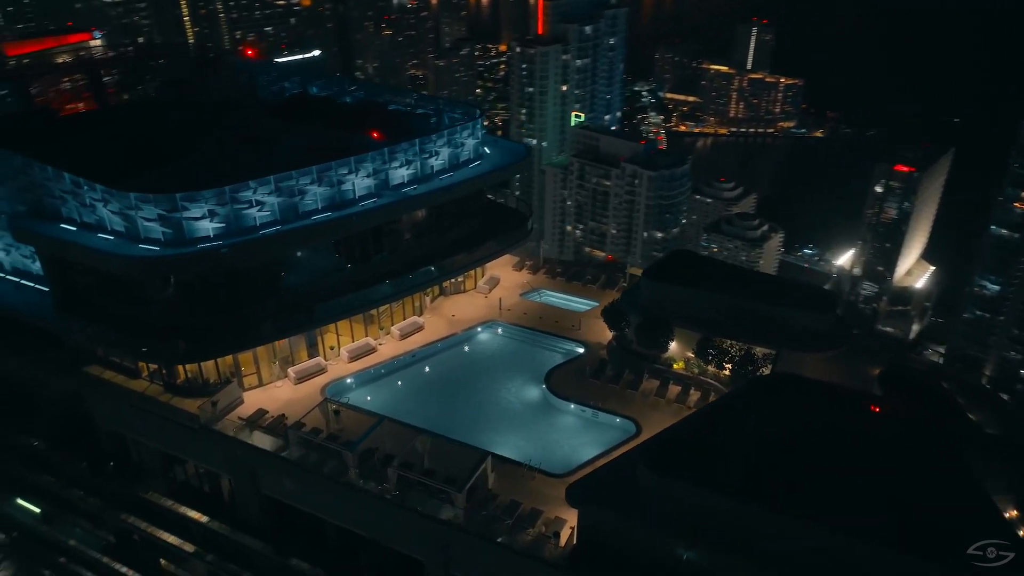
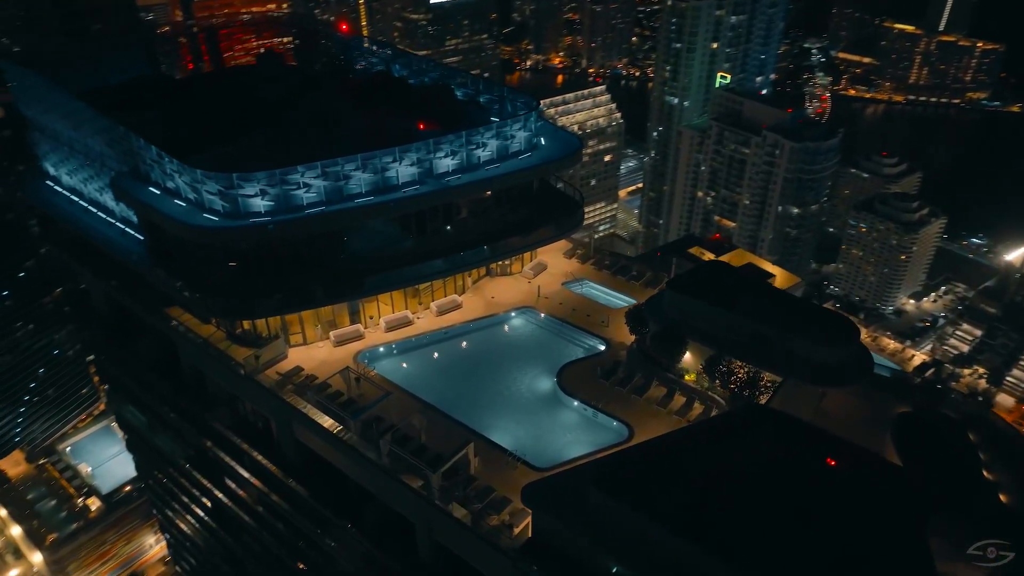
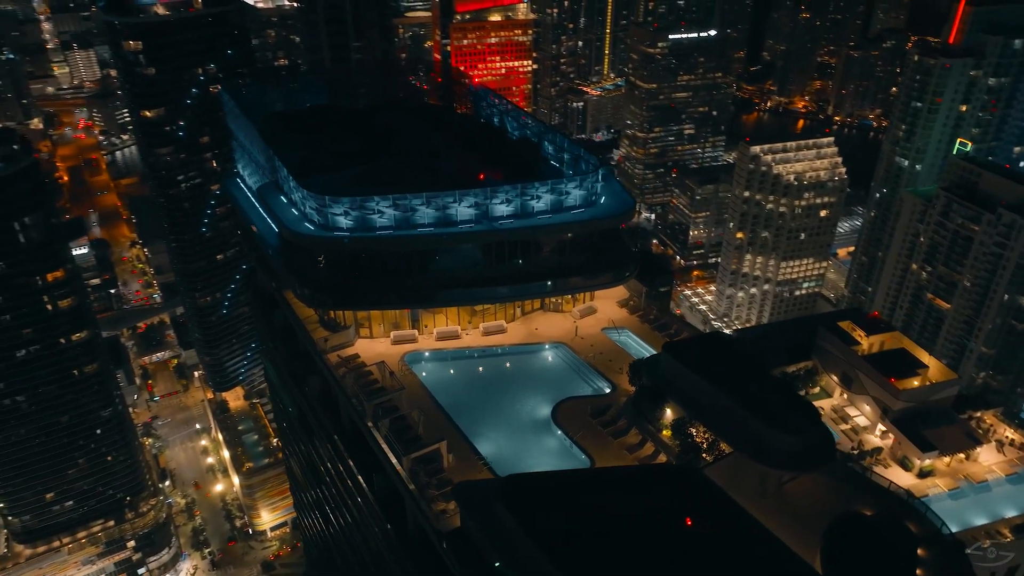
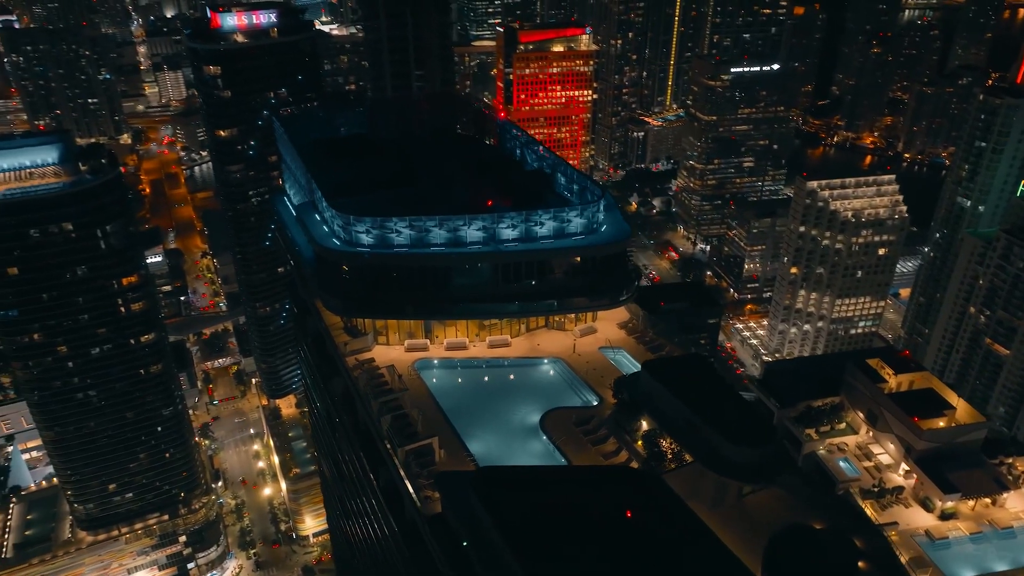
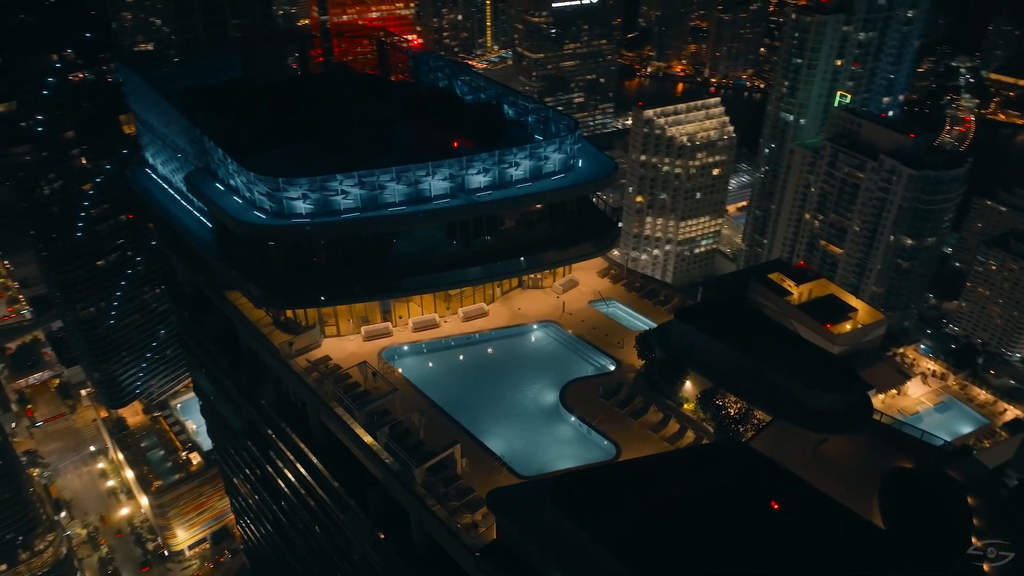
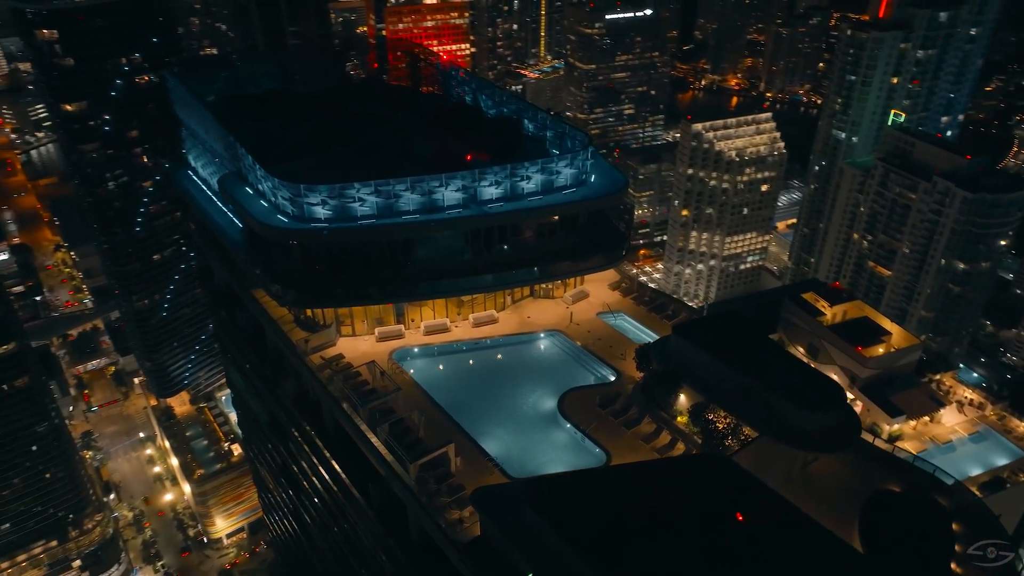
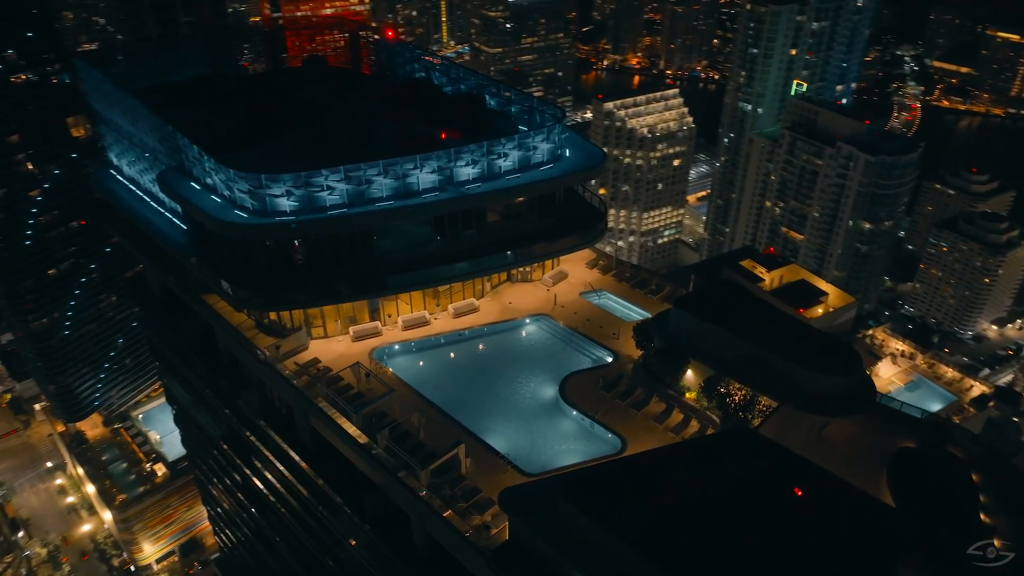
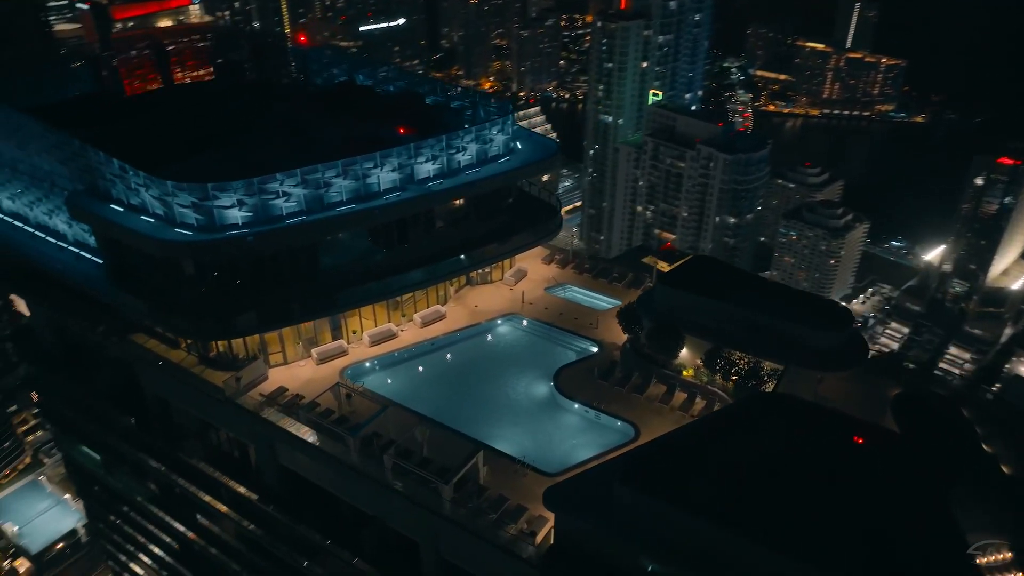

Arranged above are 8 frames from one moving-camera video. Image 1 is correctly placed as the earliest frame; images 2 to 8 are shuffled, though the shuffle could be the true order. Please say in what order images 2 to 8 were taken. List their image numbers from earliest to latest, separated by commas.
8, 2, 7, 5, 6, 3, 4
